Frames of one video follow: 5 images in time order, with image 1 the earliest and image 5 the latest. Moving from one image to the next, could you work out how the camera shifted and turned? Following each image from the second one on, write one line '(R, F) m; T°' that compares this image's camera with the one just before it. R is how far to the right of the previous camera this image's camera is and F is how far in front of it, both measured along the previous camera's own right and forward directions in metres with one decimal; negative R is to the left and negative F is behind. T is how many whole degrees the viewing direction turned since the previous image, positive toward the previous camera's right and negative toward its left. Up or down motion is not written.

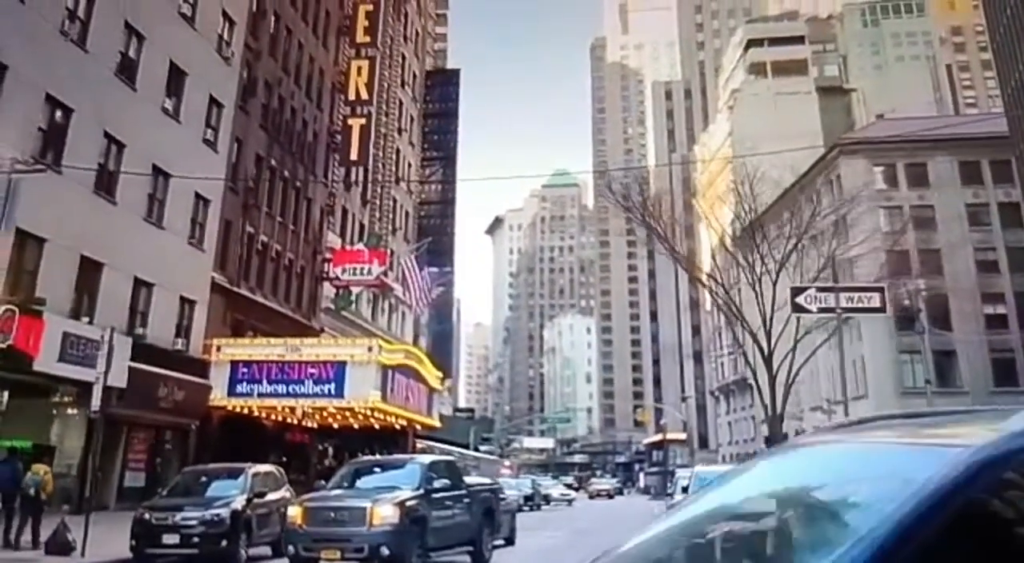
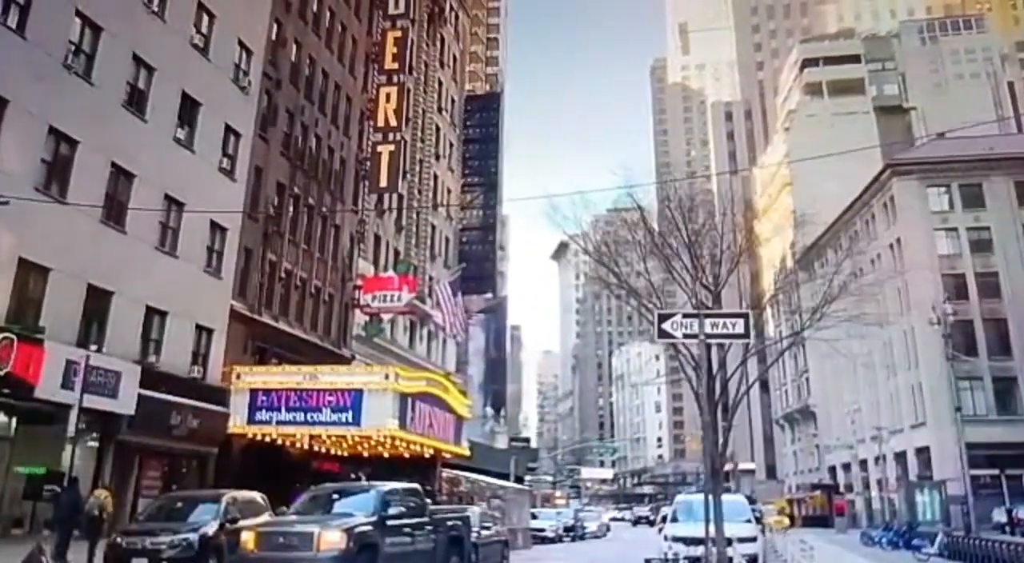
(+0.8, +0.2) m; -3°
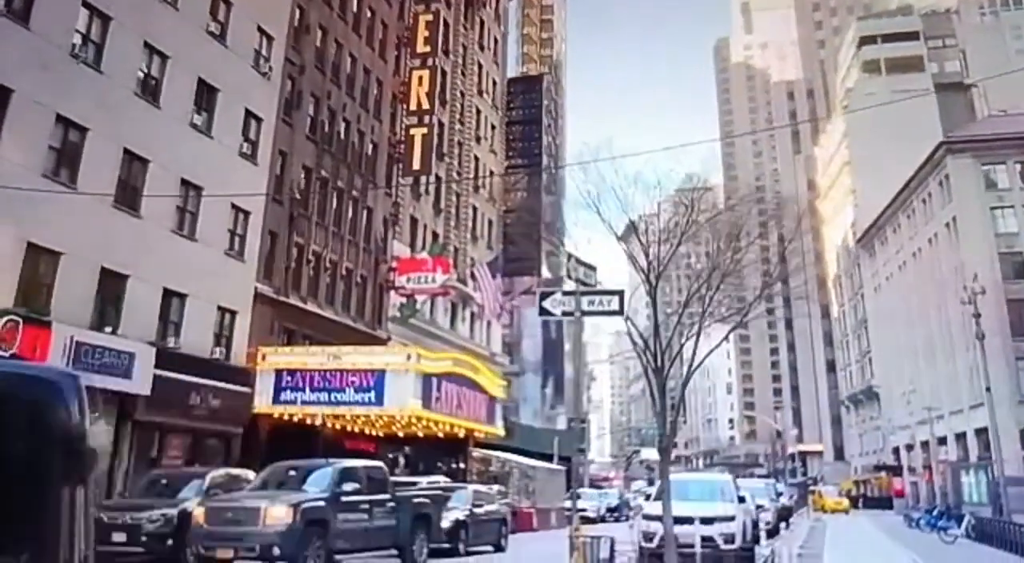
(+0.9, +0.1) m; -3°
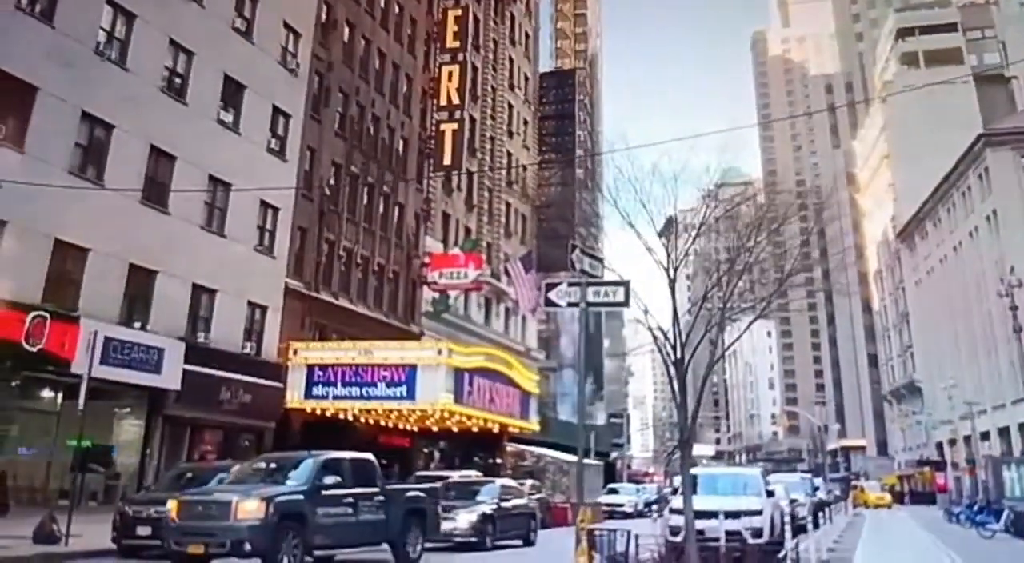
(+0.2, +0.3) m; -3°
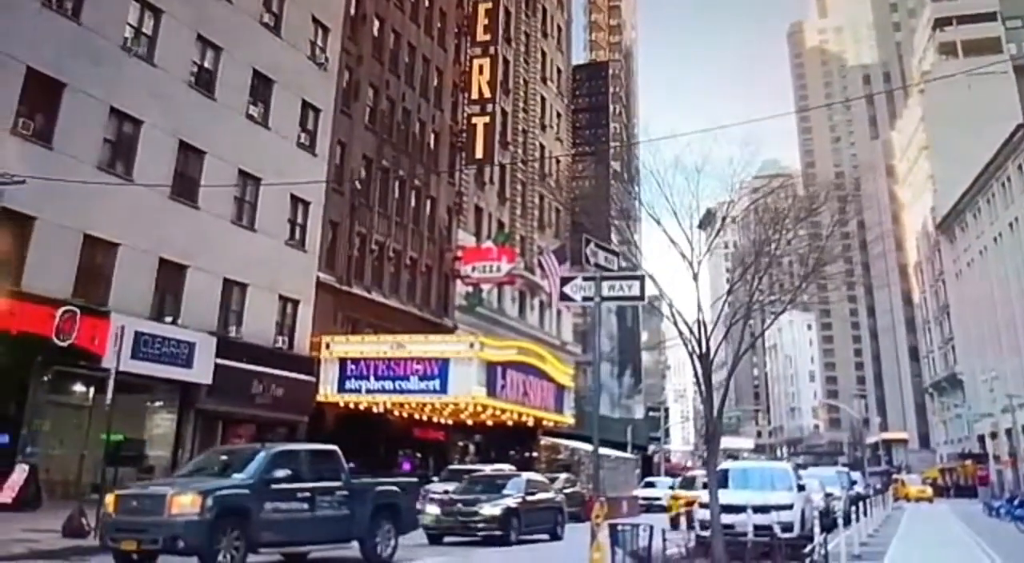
(+0.1, +0.3) m; -3°
